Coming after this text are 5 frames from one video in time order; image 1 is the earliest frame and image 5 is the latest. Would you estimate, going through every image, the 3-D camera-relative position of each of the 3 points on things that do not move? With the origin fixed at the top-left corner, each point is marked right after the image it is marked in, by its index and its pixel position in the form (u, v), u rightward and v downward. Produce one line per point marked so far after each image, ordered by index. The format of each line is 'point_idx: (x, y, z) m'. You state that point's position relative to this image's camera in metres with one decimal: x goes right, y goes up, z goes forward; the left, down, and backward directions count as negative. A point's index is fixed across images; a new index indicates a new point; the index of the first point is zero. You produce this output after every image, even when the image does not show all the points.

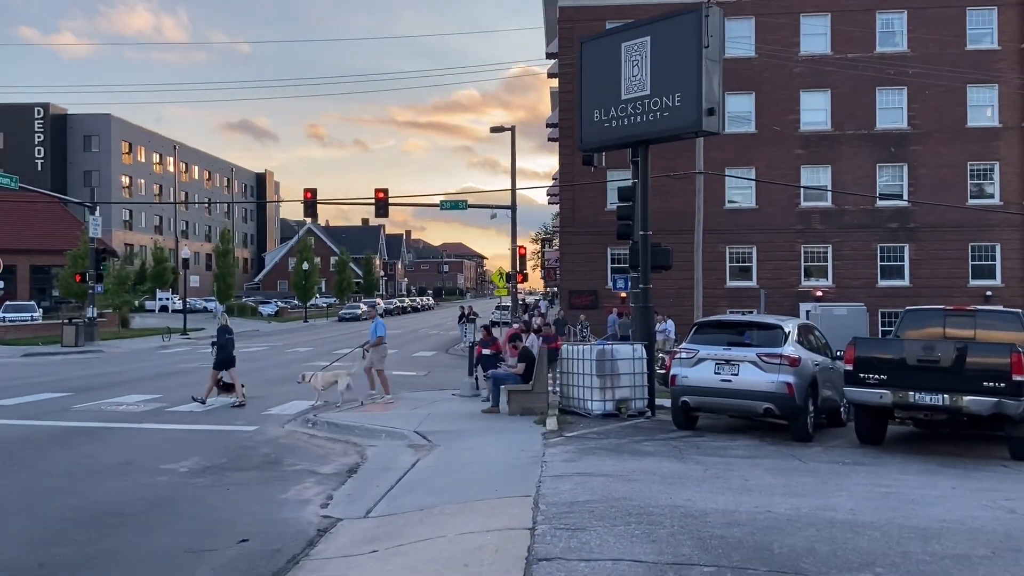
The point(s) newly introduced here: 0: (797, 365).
0: (+4.4, -1.2, +12.2) m
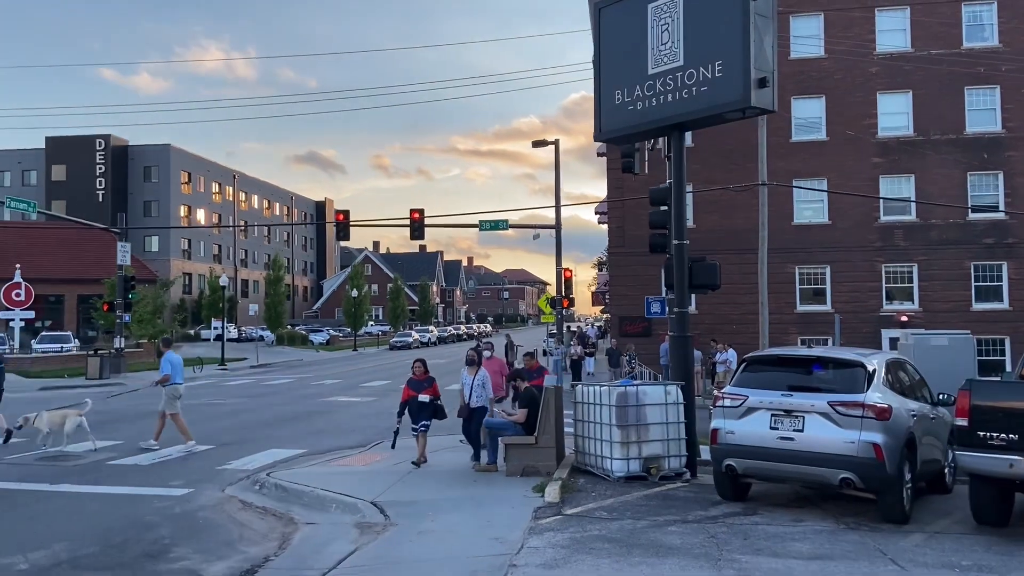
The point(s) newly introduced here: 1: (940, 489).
0: (+4.1, -1.4, +8.8) m
1: (+6.0, -2.8, +11.1) m
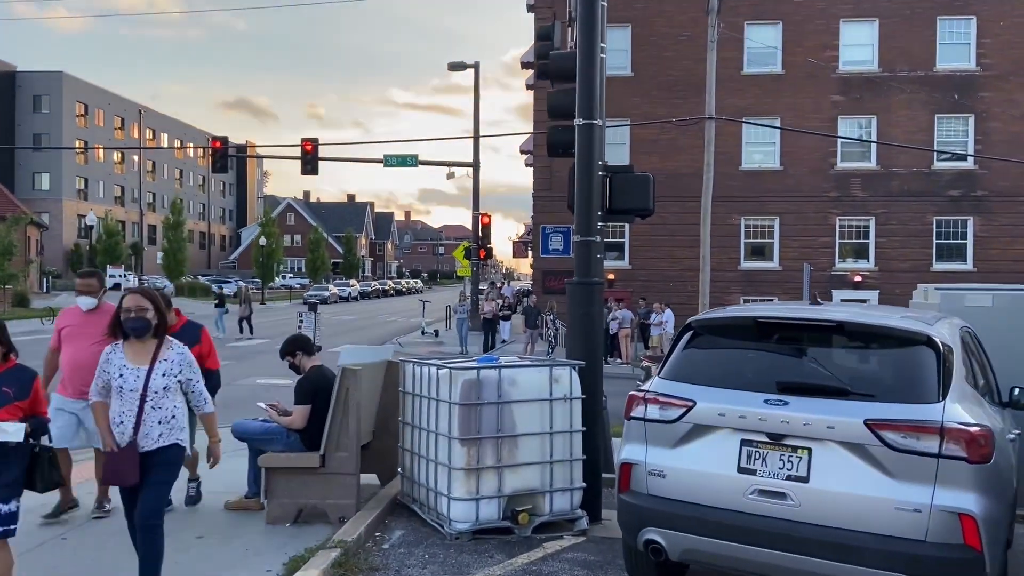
0: (+2.4, -0.9, +4.1) m
1: (+4.0, -2.2, +6.6) m
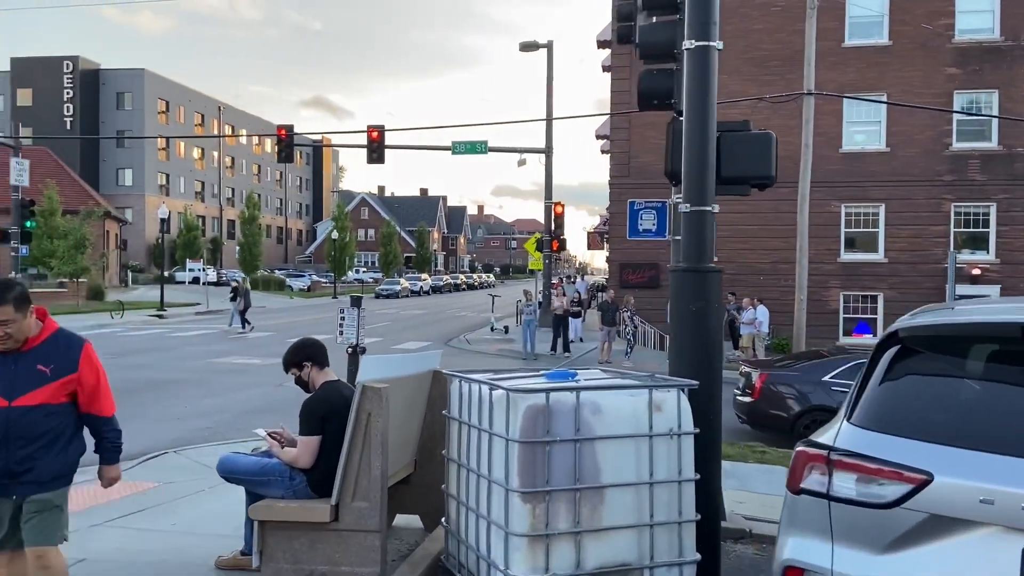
0: (+2.7, -0.8, +2.0) m
1: (+4.5, -2.1, +4.3) m
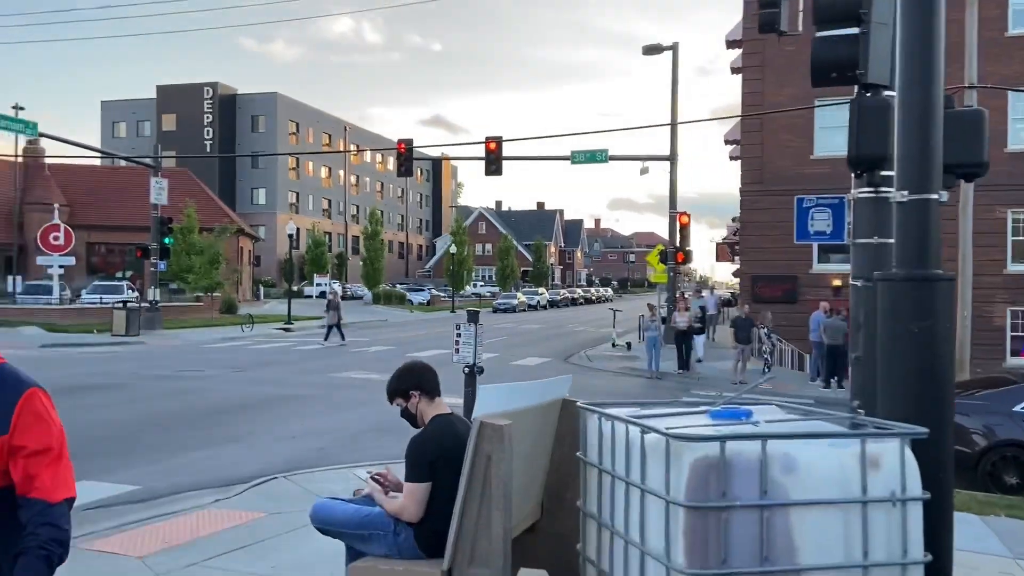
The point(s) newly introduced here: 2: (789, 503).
0: (+3.0, -0.8, +0.5) m
1: (+5.1, -2.1, +2.6) m
2: (+1.1, -0.9, +3.2) m
